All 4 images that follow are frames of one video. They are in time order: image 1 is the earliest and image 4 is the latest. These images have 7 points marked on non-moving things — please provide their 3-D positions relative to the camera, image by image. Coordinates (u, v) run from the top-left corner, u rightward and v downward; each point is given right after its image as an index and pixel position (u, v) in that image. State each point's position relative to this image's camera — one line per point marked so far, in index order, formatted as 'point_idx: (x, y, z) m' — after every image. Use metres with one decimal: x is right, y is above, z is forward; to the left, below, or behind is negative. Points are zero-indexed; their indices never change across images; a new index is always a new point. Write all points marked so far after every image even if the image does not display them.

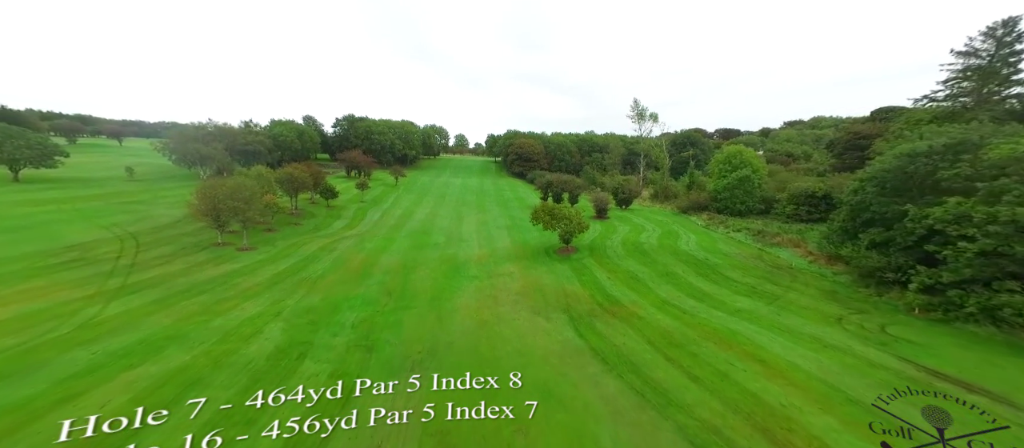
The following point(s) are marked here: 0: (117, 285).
0: (-18.9, -2.9, +17.4) m
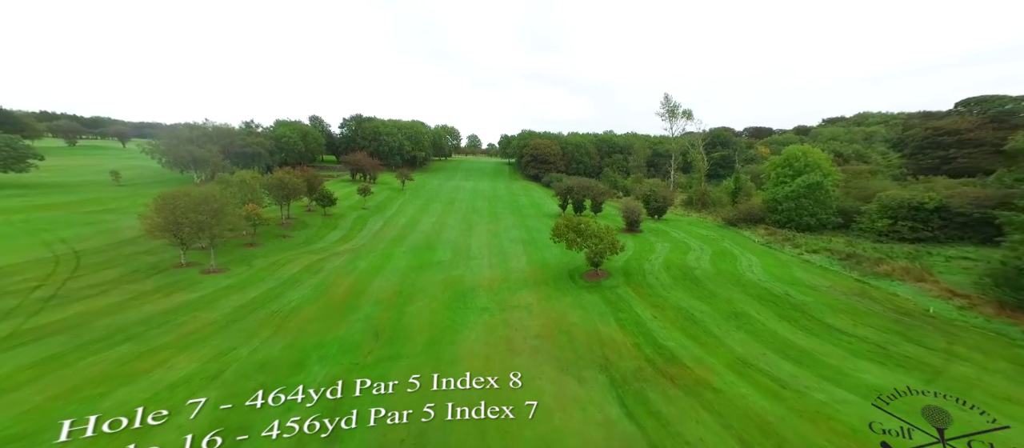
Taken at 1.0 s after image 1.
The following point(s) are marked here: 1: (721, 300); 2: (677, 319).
0: (-18.1, -3.9, +13.2) m
1: (+10.1, -3.7, +17.7) m
2: (+7.7, -4.4, +17.1) m
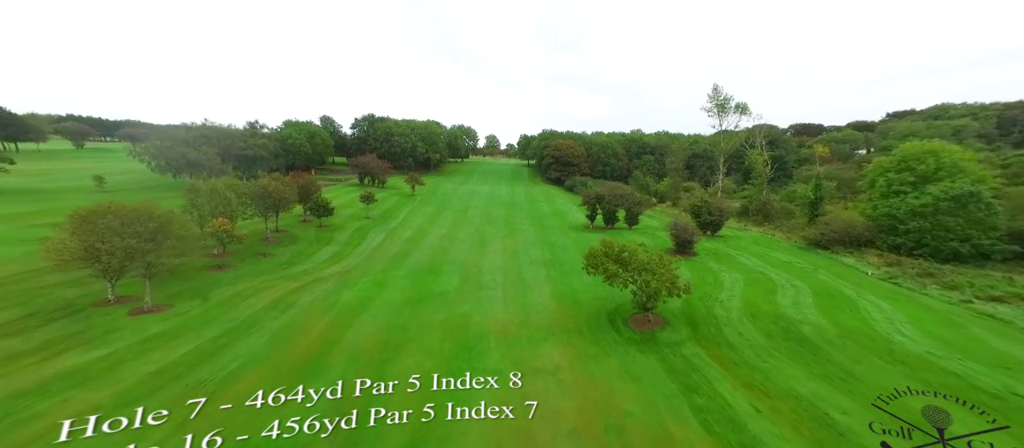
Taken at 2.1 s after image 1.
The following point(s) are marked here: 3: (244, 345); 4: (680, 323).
0: (-17.6, -5.1, +8.1) m
1: (+10.9, -5.0, +11.1) m
2: (+8.4, -5.7, +10.6) m
3: (-11.8, -5.3, +15.9) m
4: (+7.9, -4.6, +17.1) m
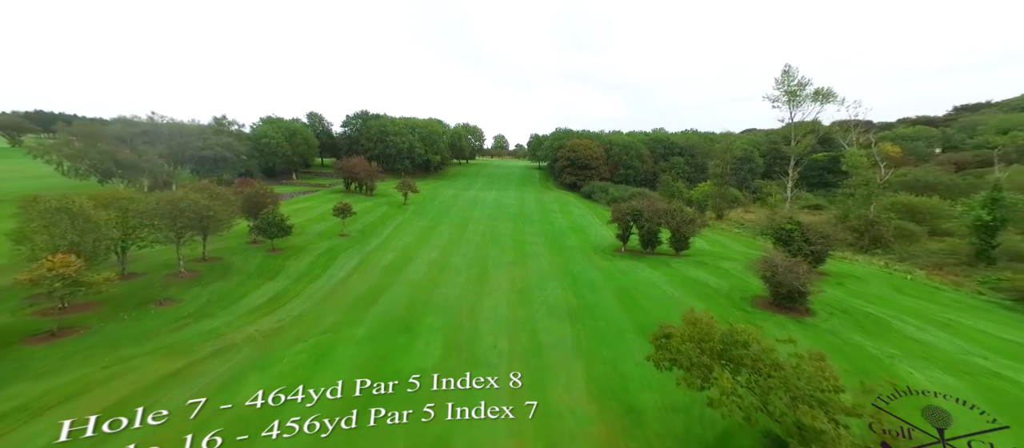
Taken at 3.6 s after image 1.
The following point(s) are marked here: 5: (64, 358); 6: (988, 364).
0: (-17.4, -6.8, -0.8) m
1: (+11.1, -6.8, +1.7) m
2: (+8.7, -7.5, +1.2) m
3: (-11.4, -7.0, +6.9) m
4: (+8.3, -6.4, +7.7) m
5: (-16.3, -5.3, +13.0) m
6: (+15.3, -4.5, +12.0) m
